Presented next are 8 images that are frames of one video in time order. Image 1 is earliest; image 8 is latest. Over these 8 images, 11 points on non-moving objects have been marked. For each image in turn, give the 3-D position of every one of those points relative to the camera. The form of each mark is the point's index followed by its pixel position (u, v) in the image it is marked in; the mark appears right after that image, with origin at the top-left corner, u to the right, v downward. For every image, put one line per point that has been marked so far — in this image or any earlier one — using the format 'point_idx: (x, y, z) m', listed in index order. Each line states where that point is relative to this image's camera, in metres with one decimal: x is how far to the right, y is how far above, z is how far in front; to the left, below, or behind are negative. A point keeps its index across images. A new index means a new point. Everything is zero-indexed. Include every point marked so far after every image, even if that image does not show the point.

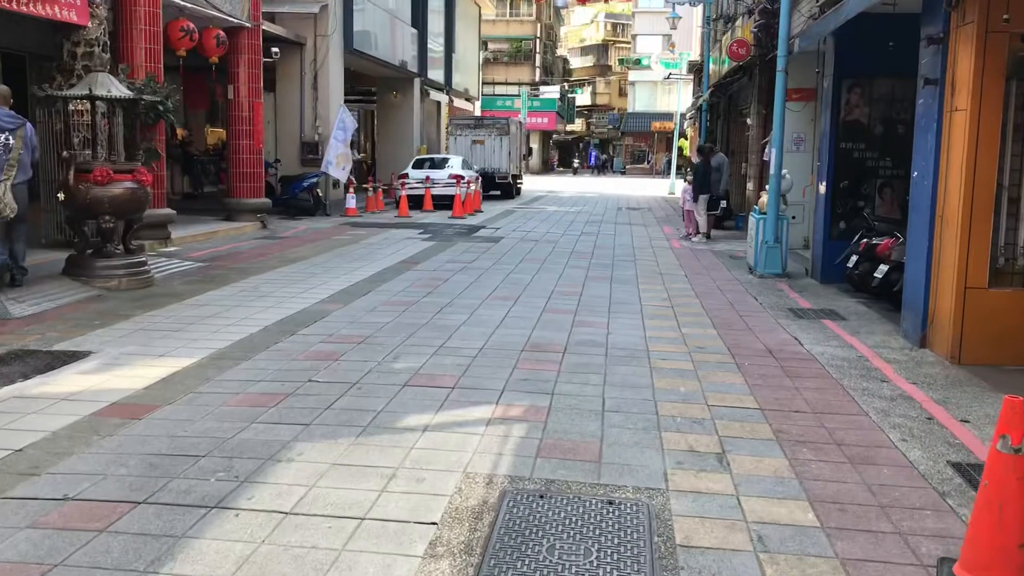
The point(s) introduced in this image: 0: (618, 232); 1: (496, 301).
0: (+1.8, +0.9, +17.8) m
1: (-0.1, -0.1, +9.3) m
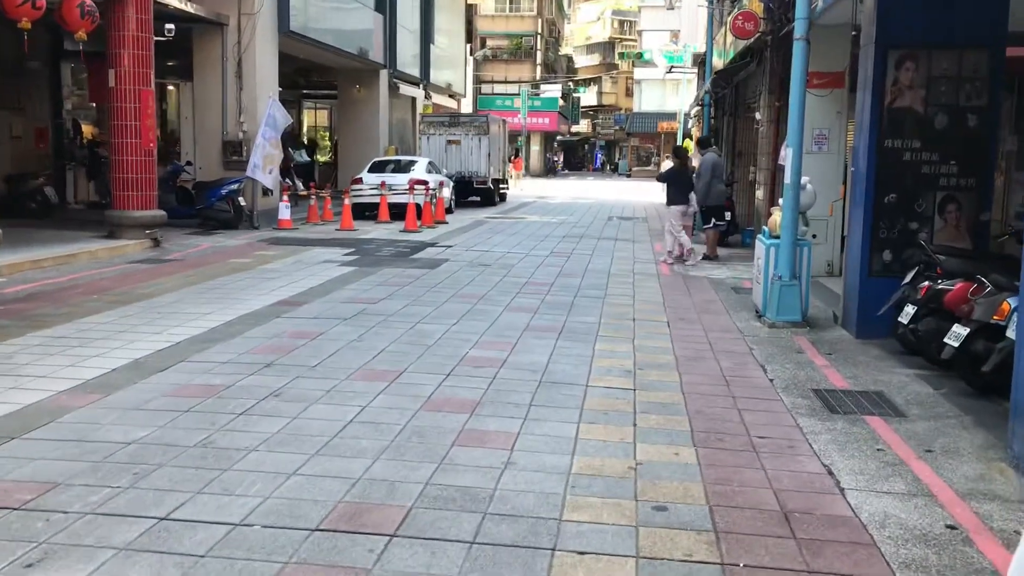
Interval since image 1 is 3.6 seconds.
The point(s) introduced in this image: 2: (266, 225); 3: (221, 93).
0: (+1.2, +0.5, +14.5) m
1: (-0.9, -0.5, +6.0) m
2: (-4.0, +1.0, +17.1) m
3: (-4.6, +3.1, +16.8) m
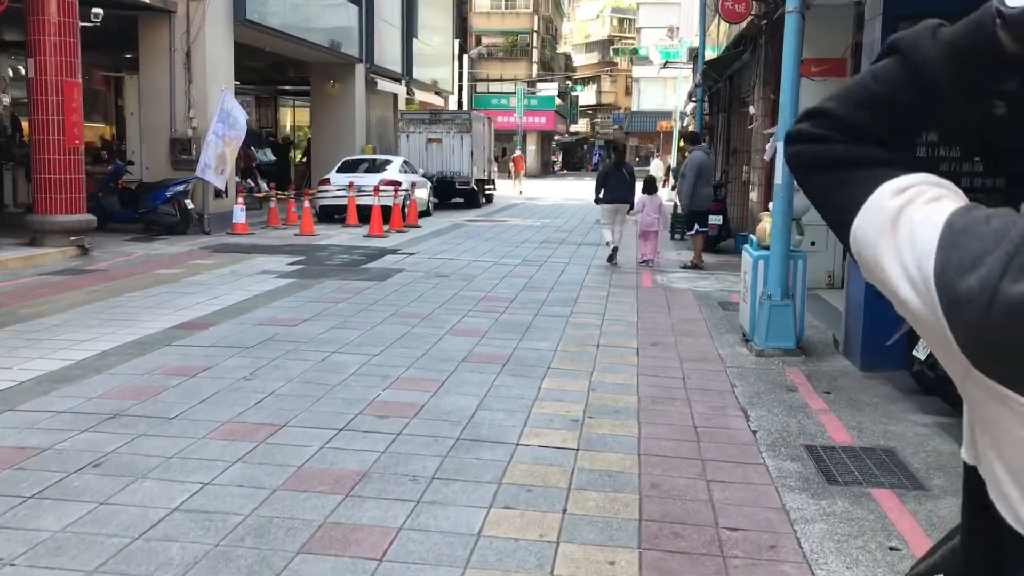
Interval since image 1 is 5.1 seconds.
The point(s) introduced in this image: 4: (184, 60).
0: (+0.8, +0.4, +13.2) m
1: (-1.3, -0.7, +4.6) m
2: (-4.4, +0.9, +15.8) m
3: (-5.0, +3.0, +15.4) m
4: (-4.8, +3.4, +15.4) m
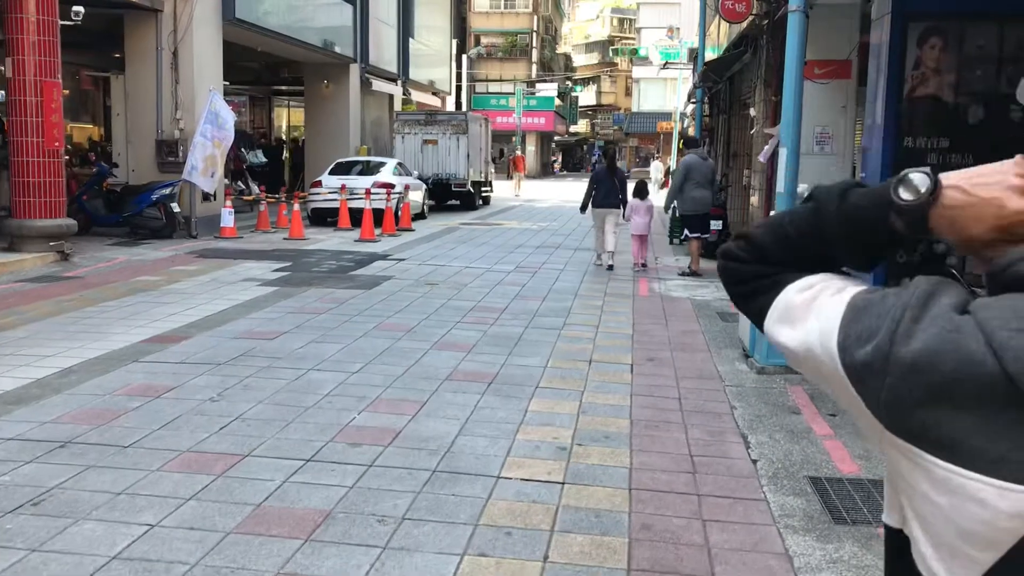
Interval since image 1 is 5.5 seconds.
0: (+0.7, +0.3, +12.8) m
1: (-1.4, -0.8, +4.3) m
2: (-4.5, +0.8, +15.4) m
3: (-5.1, +2.9, +15.1) m
4: (-4.9, +3.3, +15.0) m
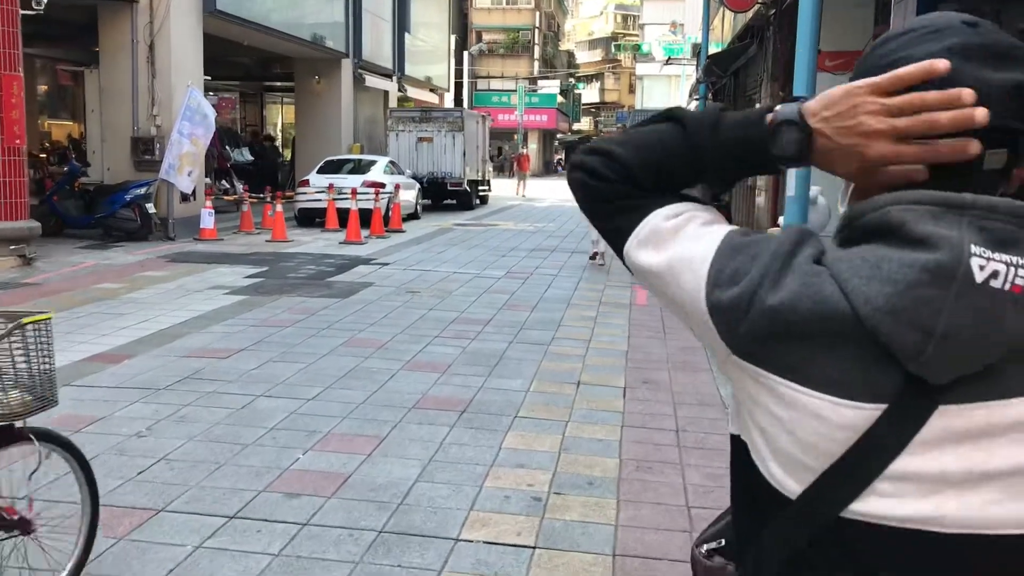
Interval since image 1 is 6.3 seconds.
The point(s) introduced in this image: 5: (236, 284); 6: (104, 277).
0: (+0.6, +0.2, +12.1) m
1: (-1.5, -0.9, +3.5) m
2: (-4.6, +0.7, +14.7) m
3: (-5.2, +2.8, +14.3) m
4: (-5.0, +3.2, +14.3) m
5: (-2.7, 0.0, +10.2) m
6: (-4.1, +0.1, +10.6) m
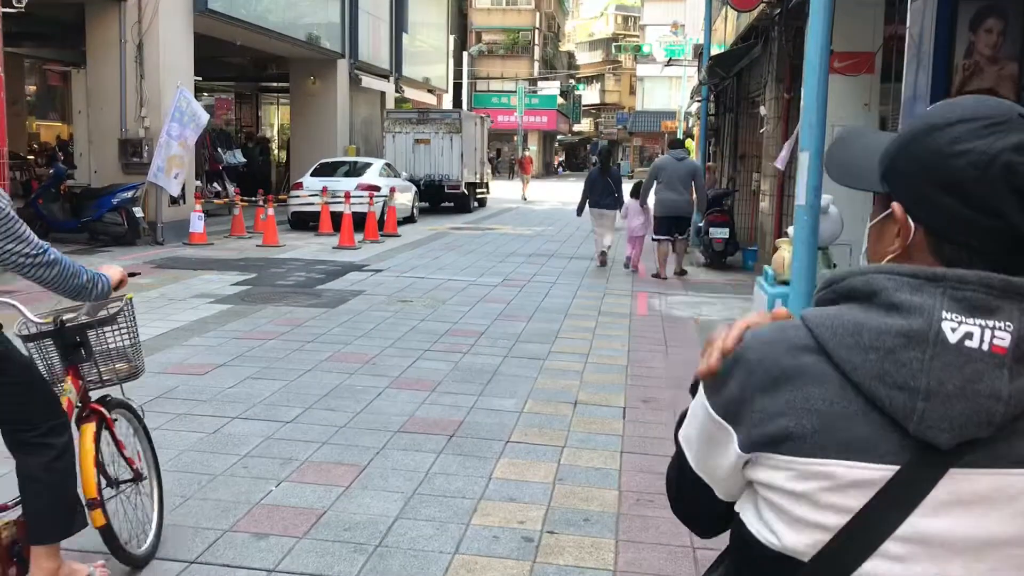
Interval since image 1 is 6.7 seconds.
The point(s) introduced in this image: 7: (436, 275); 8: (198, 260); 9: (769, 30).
0: (+0.6, +0.1, +11.7) m
1: (-1.6, -0.9, +3.2) m
2: (-4.6, +0.7, +14.3) m
3: (-5.2, +2.7, +14.0) m
4: (-5.0, +3.1, +14.0) m
5: (-2.7, 0.0, +9.8) m
6: (-4.2, 0.0, +10.3) m
7: (-0.8, +0.1, +11.5) m
8: (-3.8, +0.3, +12.5) m
9: (+2.9, +2.9, +11.9) m
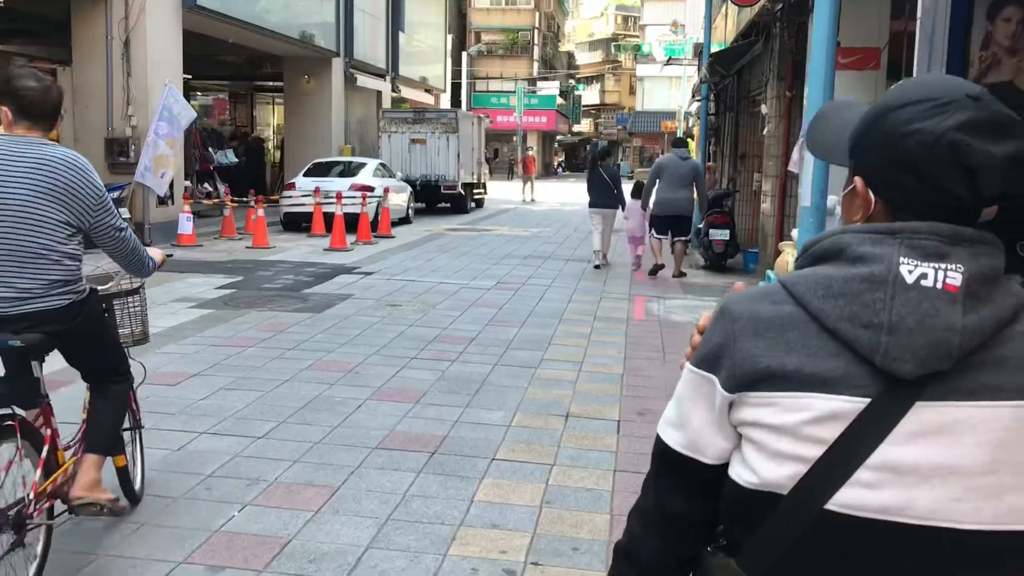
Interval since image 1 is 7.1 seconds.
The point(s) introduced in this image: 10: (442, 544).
0: (+0.5, +0.1, +11.4) m
1: (-1.6, -1.0, +2.9) m
2: (-4.7, +0.6, +14.0) m
3: (-5.3, +2.7, +13.7) m
4: (-5.1, +3.1, +13.7) m
5: (-2.8, -0.1, +9.5) m
6: (-4.2, 0.0, +10.0) m
7: (-0.9, +0.1, +11.2) m
8: (-3.8, +0.3, +12.2) m
9: (+2.8, +2.9, +11.6) m
10: (-0.3, -0.9, +3.8) m
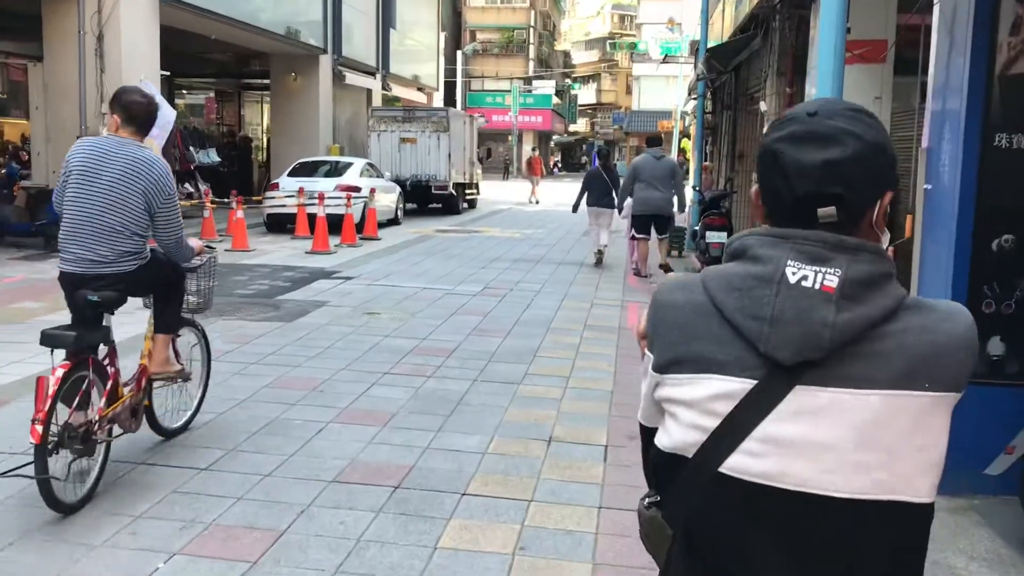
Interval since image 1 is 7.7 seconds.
0: (+0.4, 0.0, +10.9) m
1: (-1.7, -1.0, +2.3) m
2: (-4.8, +0.6, +13.5) m
3: (-5.4, +2.7, +13.1) m
4: (-5.2, +3.0, +13.1) m
5: (-2.9, -0.1, +9.0) m
6: (-4.4, -0.1, +9.4) m
7: (-1.0, 0.0, +10.7) m
8: (-4.0, +0.2, +11.7) m
9: (+2.7, +2.8, +11.0) m
10: (-0.4, -1.0, +3.3) m
